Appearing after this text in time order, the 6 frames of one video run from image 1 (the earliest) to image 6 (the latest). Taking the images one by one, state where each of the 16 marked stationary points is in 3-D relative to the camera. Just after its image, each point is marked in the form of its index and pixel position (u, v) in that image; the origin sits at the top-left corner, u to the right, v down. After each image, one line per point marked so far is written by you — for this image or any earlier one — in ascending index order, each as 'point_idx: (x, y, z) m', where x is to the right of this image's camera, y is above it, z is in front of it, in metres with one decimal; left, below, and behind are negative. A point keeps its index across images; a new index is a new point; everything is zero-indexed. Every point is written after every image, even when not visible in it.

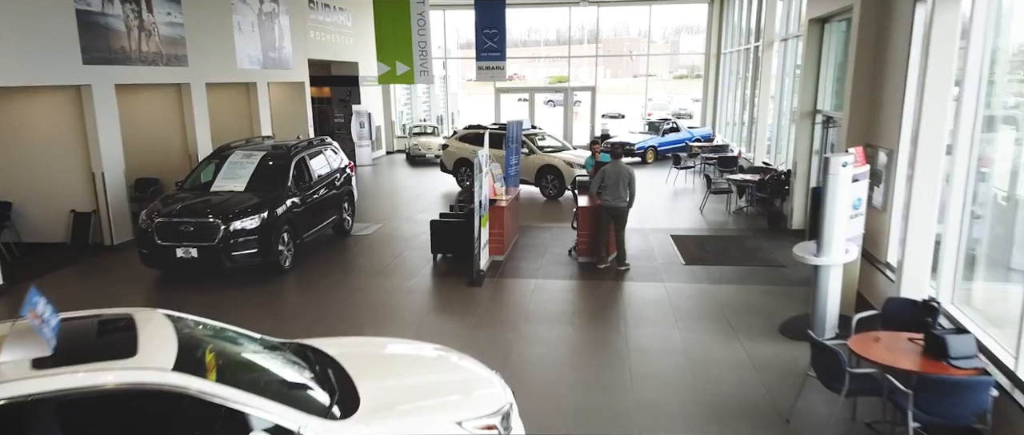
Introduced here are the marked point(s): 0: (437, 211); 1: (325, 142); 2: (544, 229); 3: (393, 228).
0: (-1.7, +0.1, +12.3) m
1: (-3.3, +1.3, +9.7) m
2: (+0.6, -0.2, +10.3) m
3: (-2.3, -0.2, +10.7) m
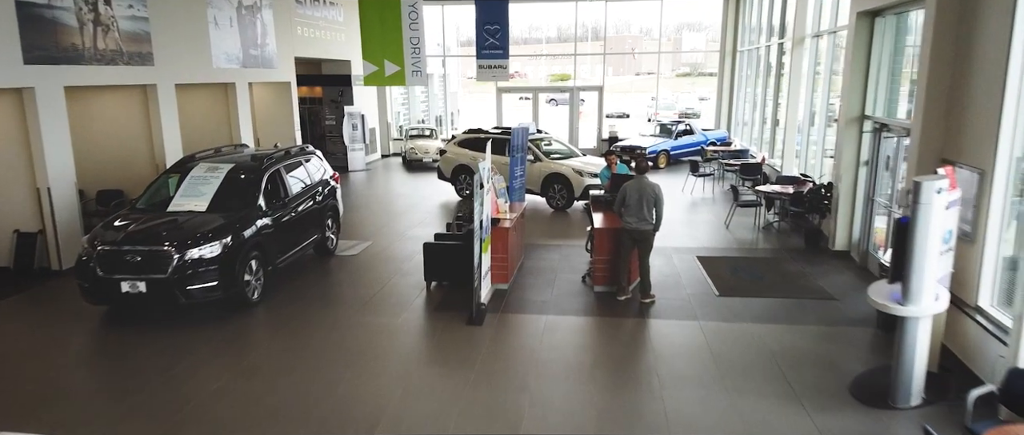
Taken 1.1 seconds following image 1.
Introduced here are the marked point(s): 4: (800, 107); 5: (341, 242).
0: (-1.6, -0.2, +11.2) m
1: (-3.2, +1.0, +8.6) m
2: (+0.7, -0.5, +9.2) m
3: (-2.2, -0.5, +9.6) m
4: (+6.2, +2.3, +11.7) m
5: (-3.0, -0.5, +9.7) m
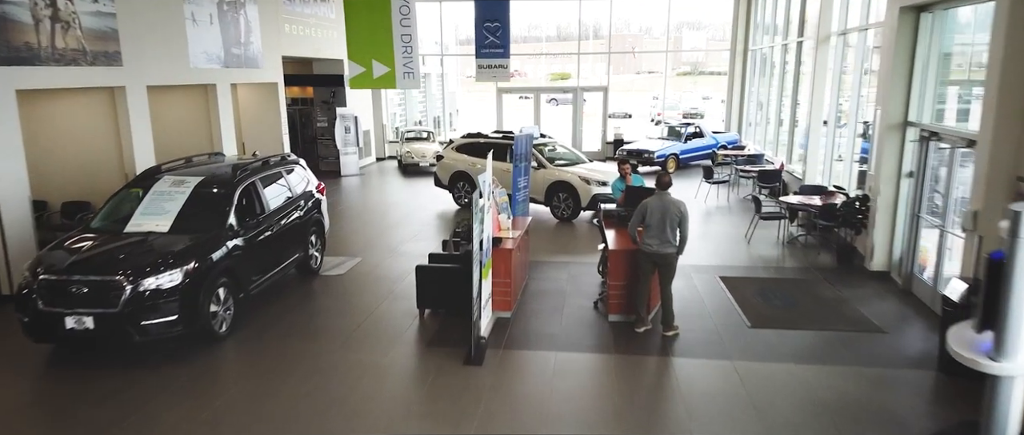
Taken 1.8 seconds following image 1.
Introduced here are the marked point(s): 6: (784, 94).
0: (-1.5, -0.4, +10.4) m
1: (-3.2, +0.8, +7.8) m
2: (+0.7, -0.7, +8.4) m
3: (-2.2, -0.8, +8.8) m
4: (+6.2, +2.1, +10.9) m
5: (-3.0, -0.7, +8.9) m
6: (+7.3, +3.3, +15.0) m
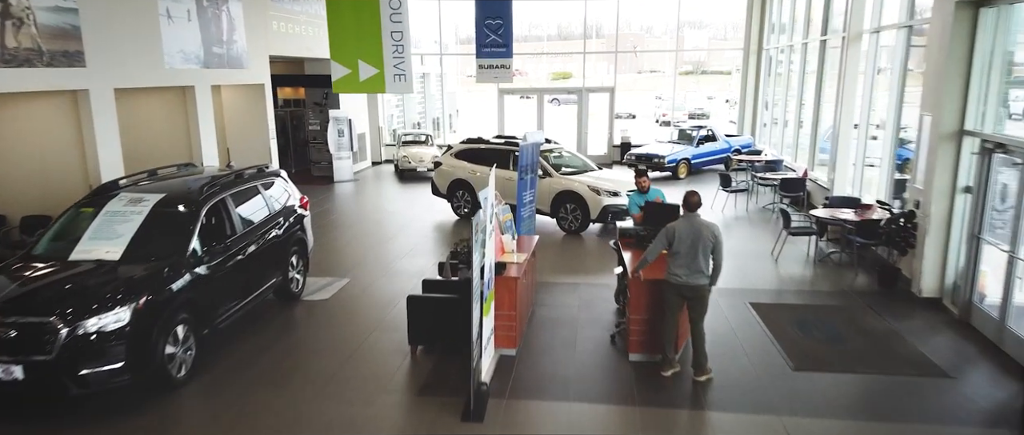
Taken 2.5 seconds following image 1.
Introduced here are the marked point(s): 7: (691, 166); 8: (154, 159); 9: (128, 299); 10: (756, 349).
0: (-1.5, -0.6, +9.6) m
1: (-3.1, +0.5, +7.0) m
2: (+0.8, -1.0, +7.6) m
3: (-2.1, -1.0, +8.0) m
4: (+6.3, +1.9, +10.0) m
5: (-2.9, -0.9, +8.0) m
6: (+7.4, +3.1, +14.1) m
7: (+5.0, +1.5, +15.5) m
8: (-6.6, +1.1, +10.2) m
9: (-3.3, -0.7, +4.7) m
10: (+2.5, -1.3, +5.8) m
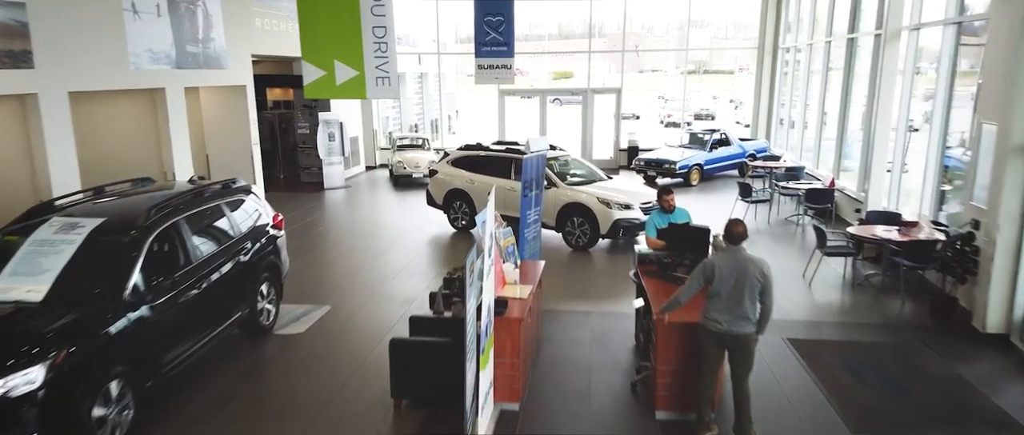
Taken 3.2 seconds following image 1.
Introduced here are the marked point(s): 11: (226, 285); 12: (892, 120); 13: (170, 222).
0: (-1.5, -0.9, +8.7) m
1: (-3.1, +0.3, +6.1) m
2: (+0.8, -1.2, +6.7) m
3: (-2.1, -1.2, +7.1) m
4: (+6.3, +1.6, +9.2) m
5: (-2.9, -1.2, +7.2) m
6: (+7.4, +2.9, +13.2) m
7: (+5.0, +1.2, +14.6) m
8: (-6.5, +0.8, +9.3) m
9: (-3.2, -0.9, +3.9) m
10: (+2.6, -1.6, +4.9) m
11: (-2.9, -0.7, +5.6) m
12: (+6.3, +1.6, +9.3) m
13: (-3.1, 0.0, +5.1) m
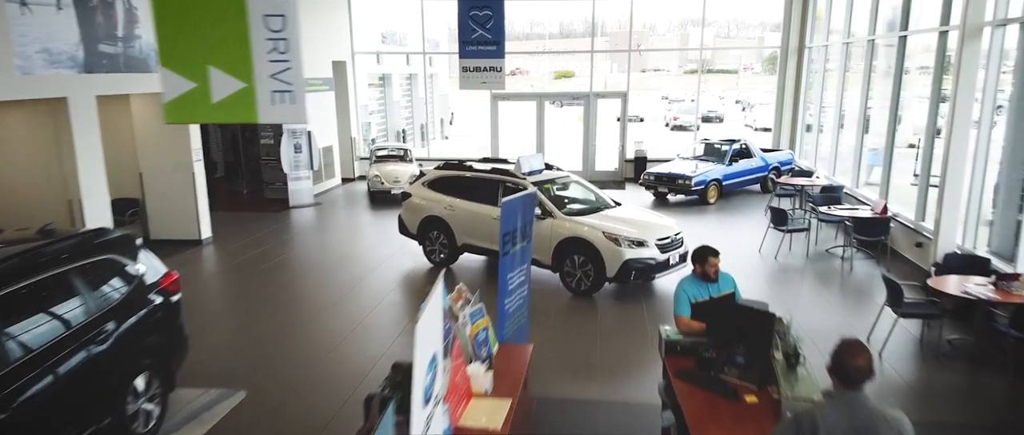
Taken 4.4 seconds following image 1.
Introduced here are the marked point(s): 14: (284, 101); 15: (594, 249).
0: (-1.7, -1.4, +7.0) m
1: (-3.3, -0.2, +4.4) m
2: (+0.6, -1.7, +5.0) m
3: (-2.3, -1.8, +5.4) m
4: (+6.1, +1.1, +7.4) m
5: (-3.1, -1.7, +5.4) m
6: (+7.2, +2.3, +11.5) m
7: (+4.9, +0.7, +12.9) m
8: (-6.7, +0.3, +7.6) m
9: (-3.4, -1.5, +2.1) m
10: (+2.4, -2.1, +3.2) m
11: (-3.1, -1.2, +3.8) m
12: (+6.1, +1.1, +7.5) m
13: (-3.3, -0.6, +3.4) m
14: (-1.4, +0.7, +3.4) m
15: (+1.1, -0.4, +7.4) m
